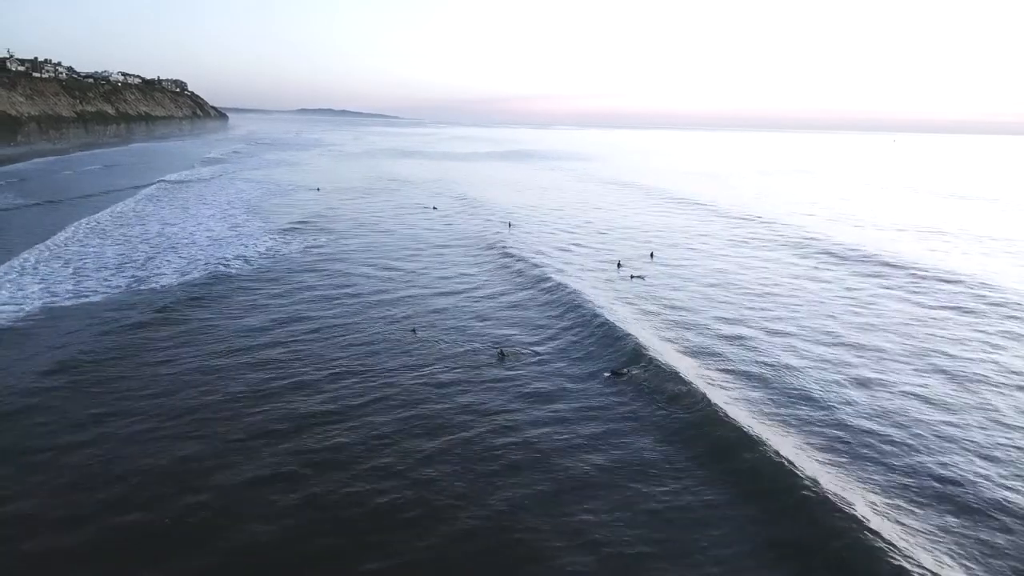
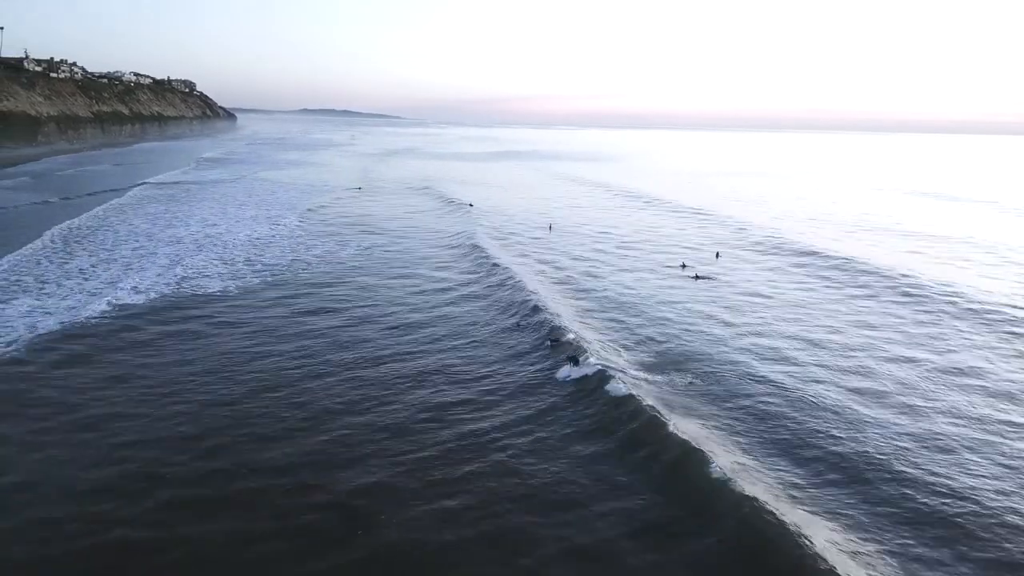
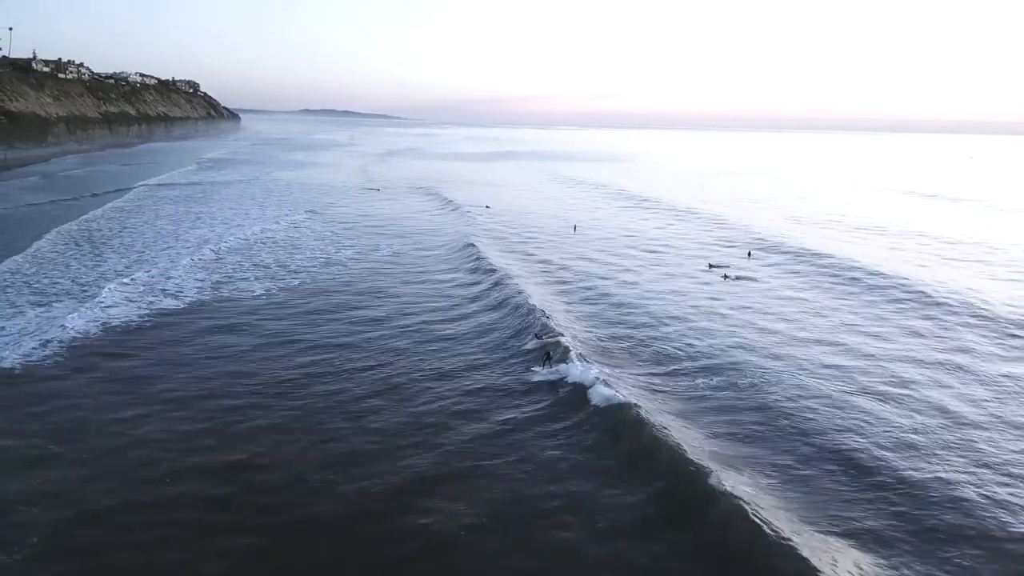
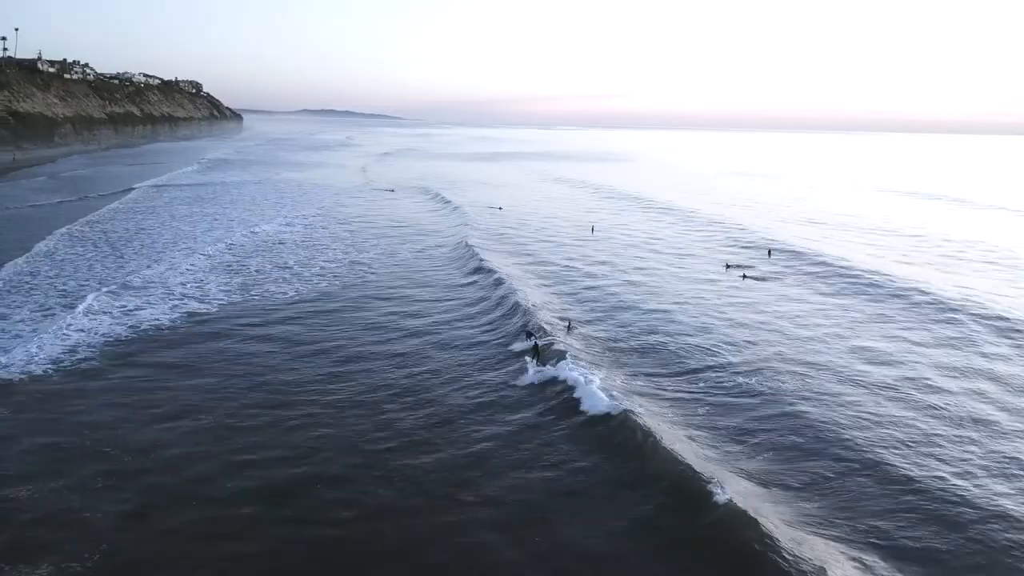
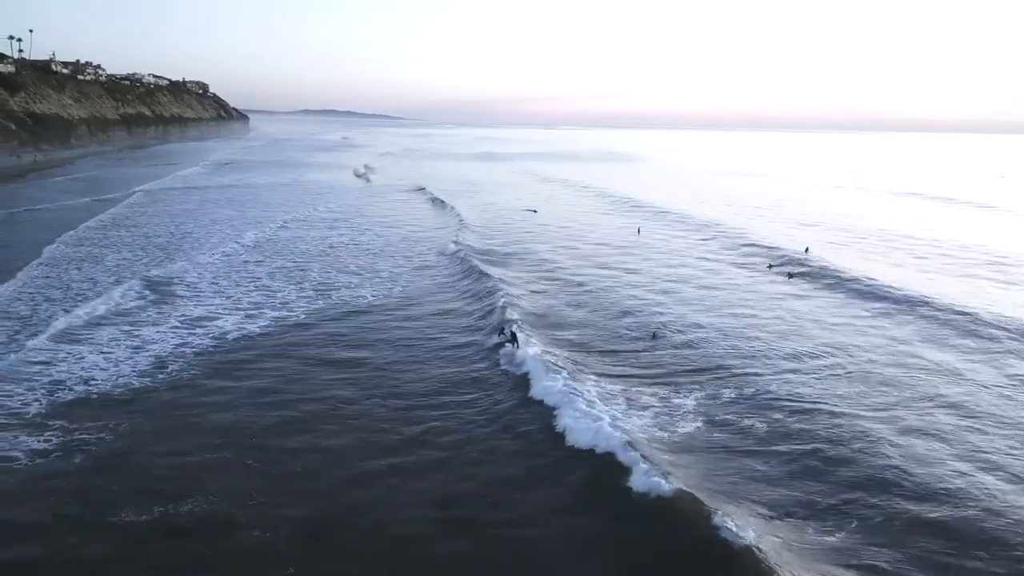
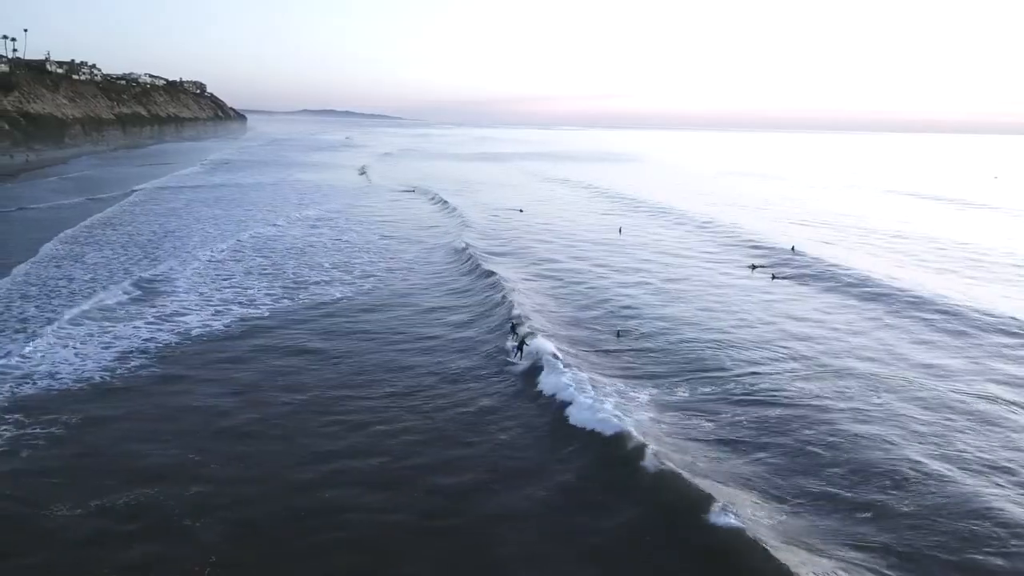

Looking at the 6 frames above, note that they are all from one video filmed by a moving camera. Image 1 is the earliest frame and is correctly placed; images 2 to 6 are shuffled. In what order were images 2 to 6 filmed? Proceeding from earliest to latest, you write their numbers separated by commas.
2, 3, 4, 6, 5
